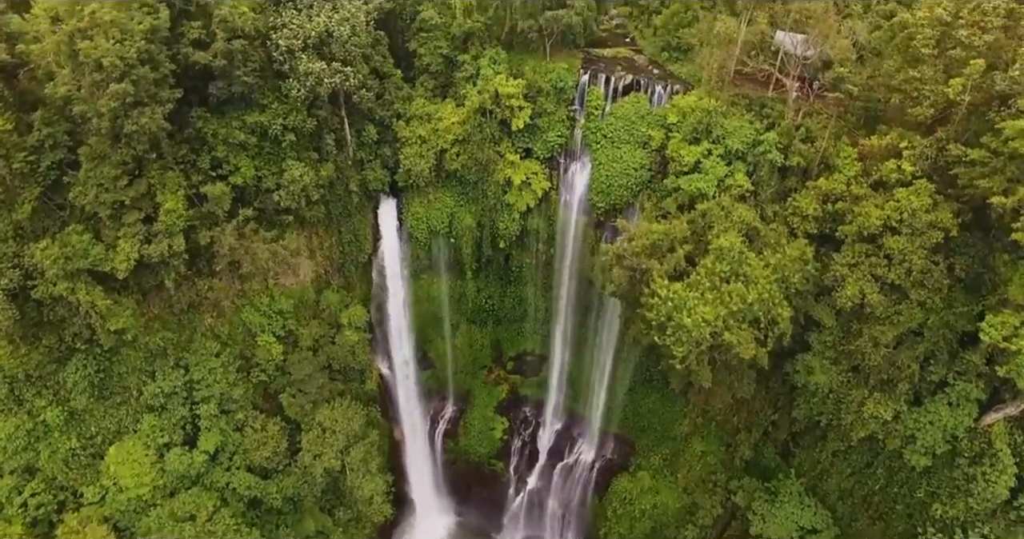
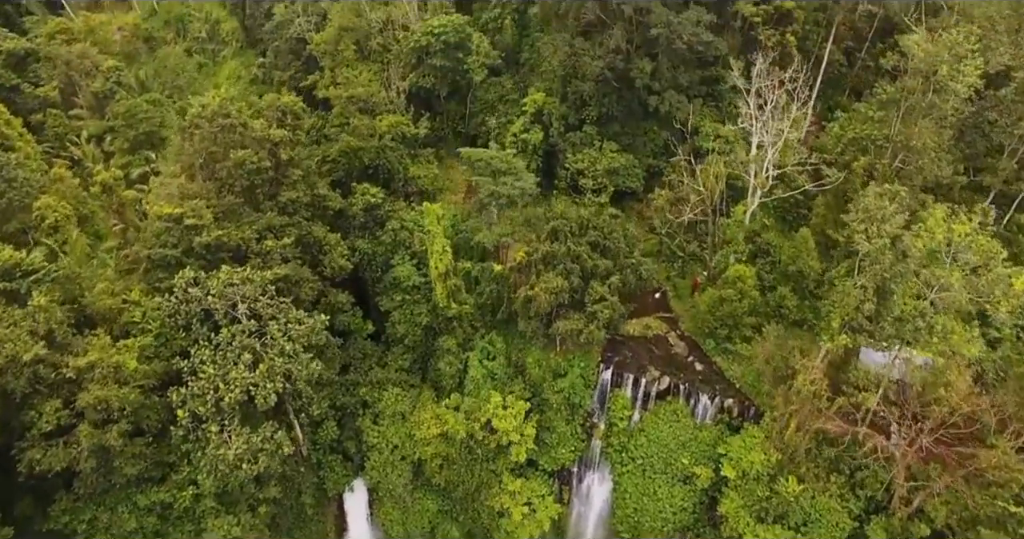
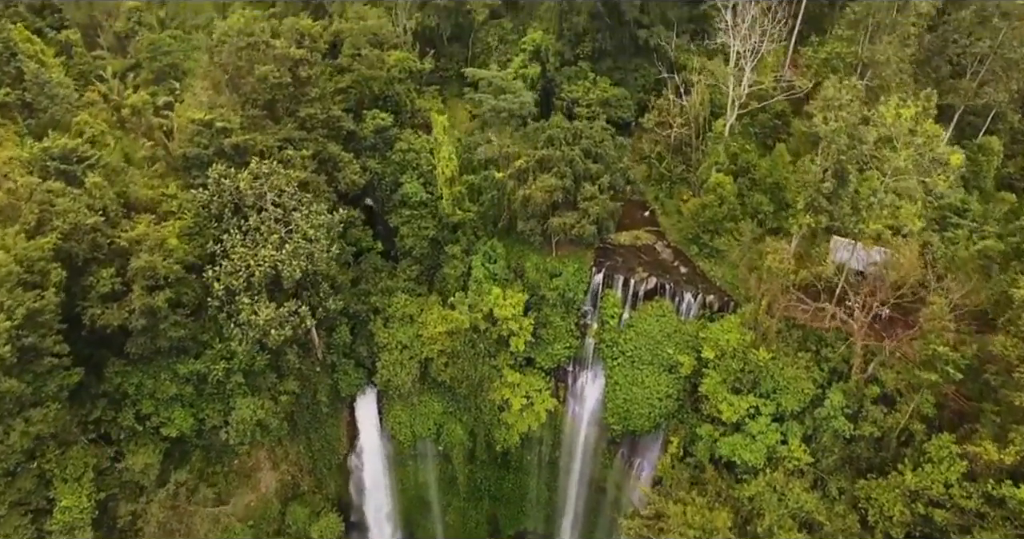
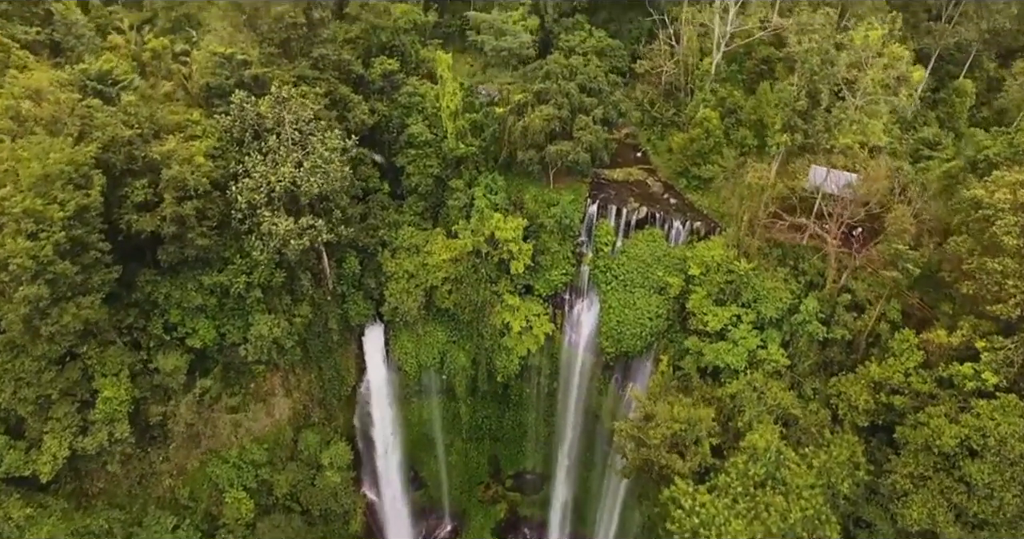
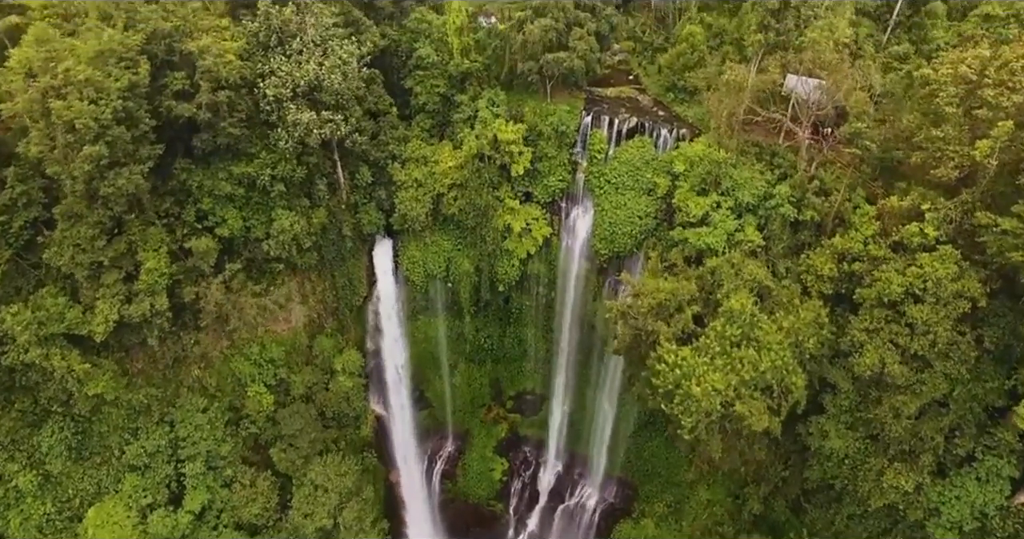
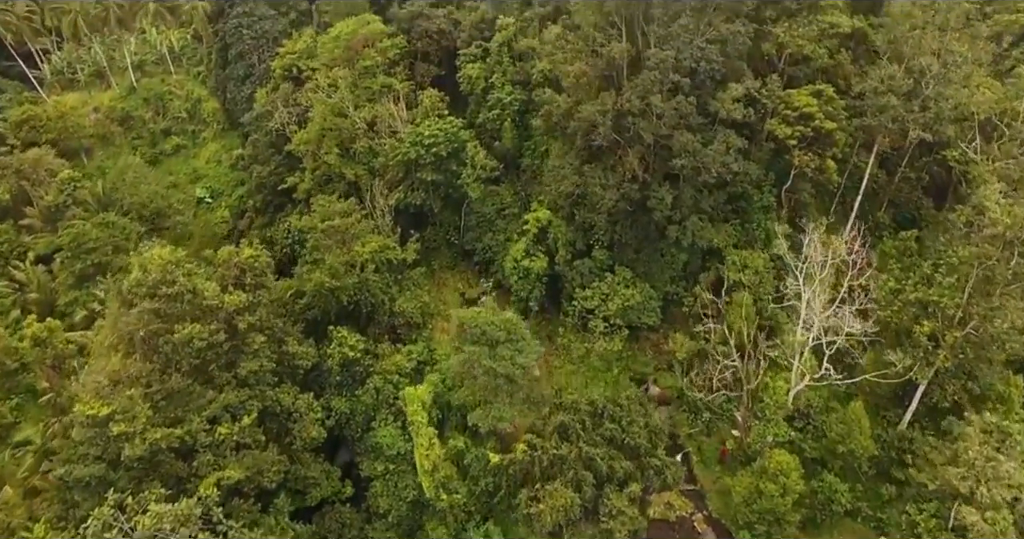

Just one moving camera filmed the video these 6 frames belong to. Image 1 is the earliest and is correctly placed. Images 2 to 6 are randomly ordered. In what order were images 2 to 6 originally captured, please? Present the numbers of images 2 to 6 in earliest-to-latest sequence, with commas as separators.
5, 4, 3, 2, 6
